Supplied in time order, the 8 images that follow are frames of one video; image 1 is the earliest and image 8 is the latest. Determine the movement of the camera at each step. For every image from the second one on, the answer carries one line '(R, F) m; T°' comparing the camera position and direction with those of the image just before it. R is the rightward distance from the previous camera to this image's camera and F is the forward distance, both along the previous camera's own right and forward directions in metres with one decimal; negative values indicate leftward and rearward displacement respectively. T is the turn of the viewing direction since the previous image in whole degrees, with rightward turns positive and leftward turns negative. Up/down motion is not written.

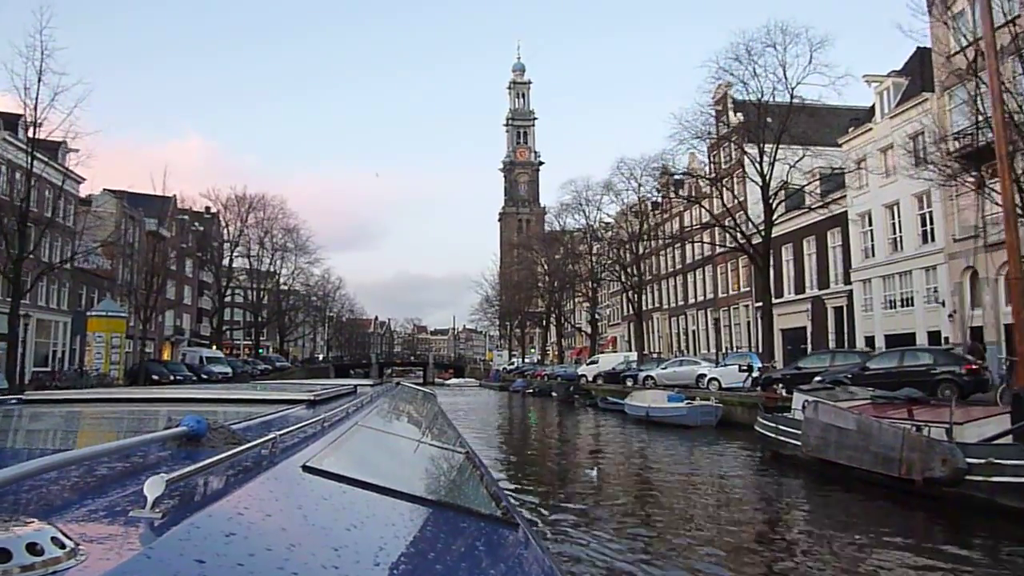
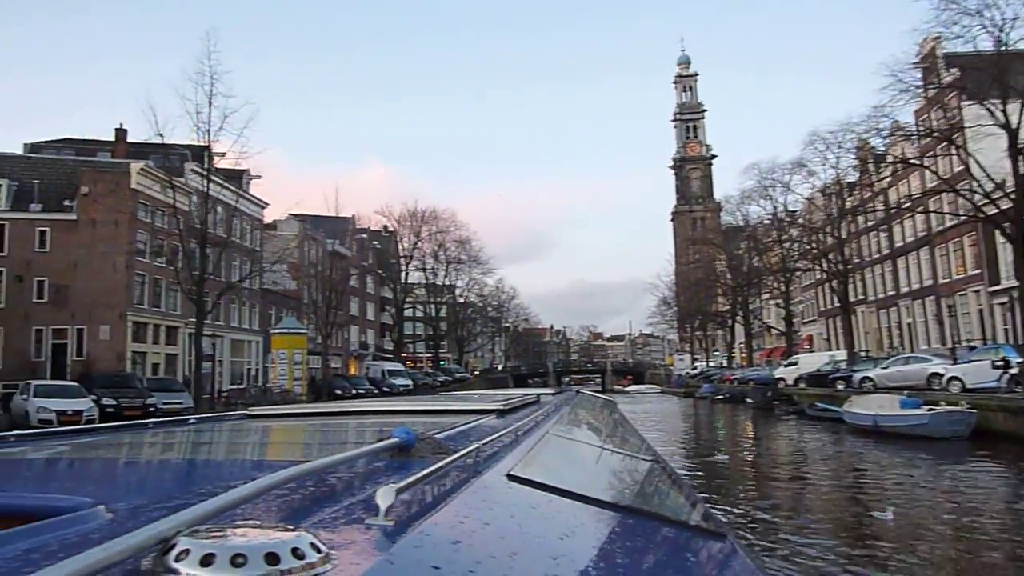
(-0.1, +1.2) m; -12°
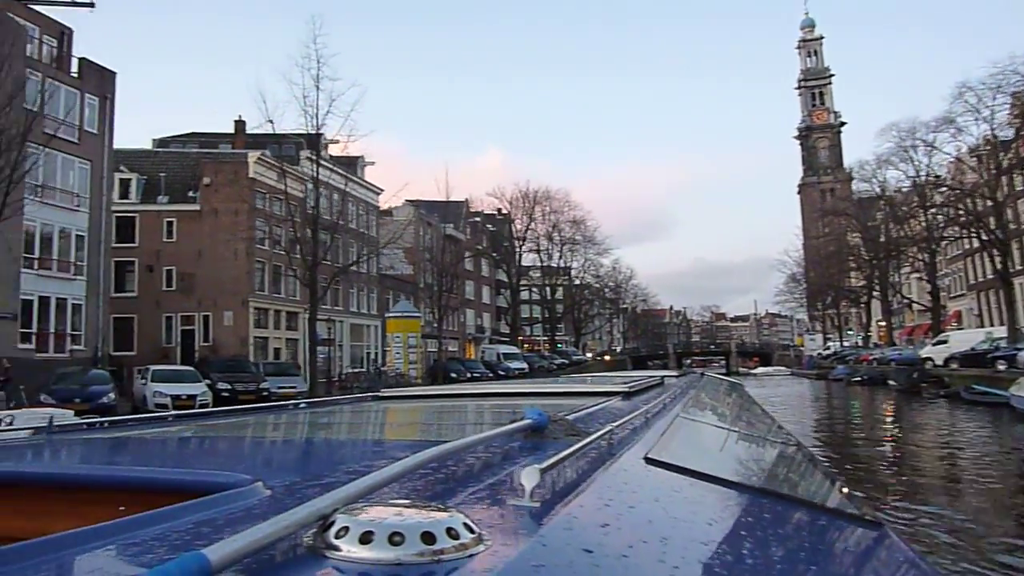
(+0.1, +0.6) m; -9°
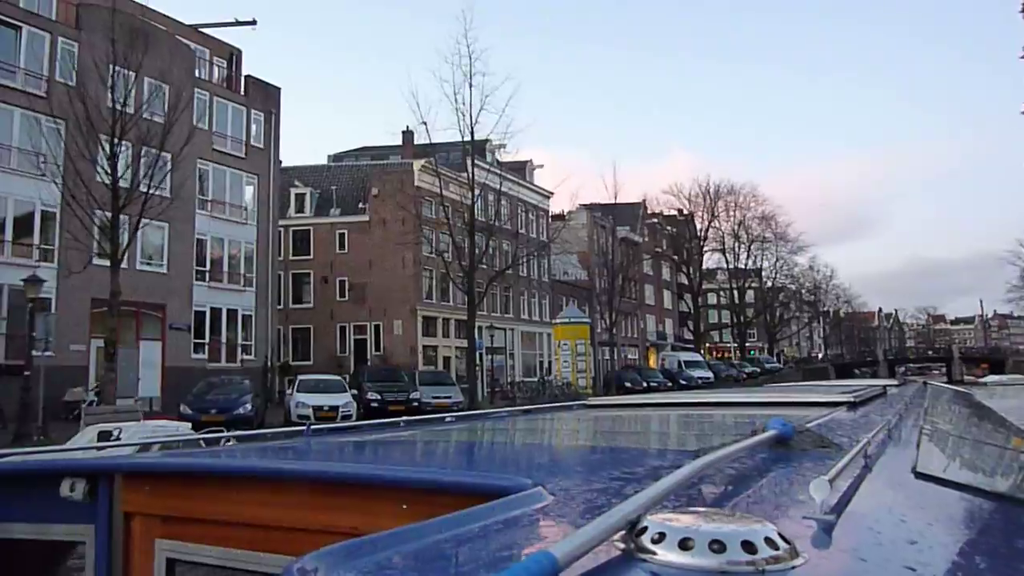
(+0.3, +1.1) m; -14°
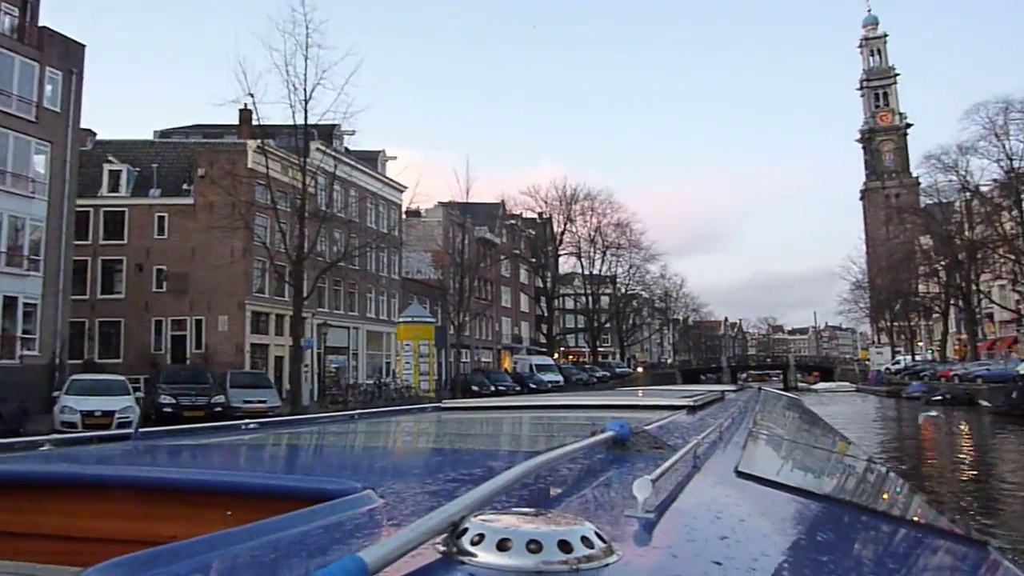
(+0.4, +0.8) m; +10°
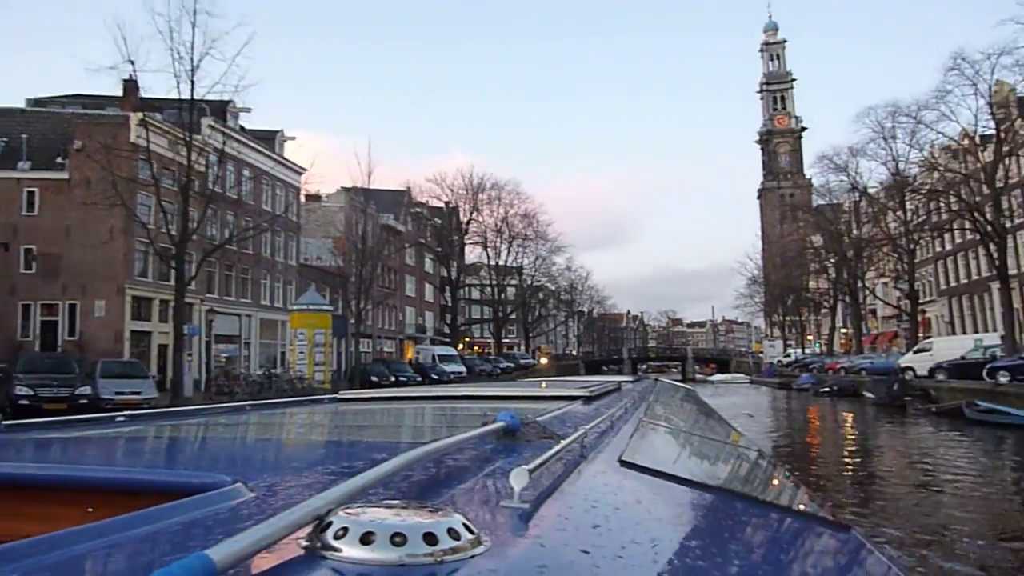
(+0.1, +0.3) m; +7°
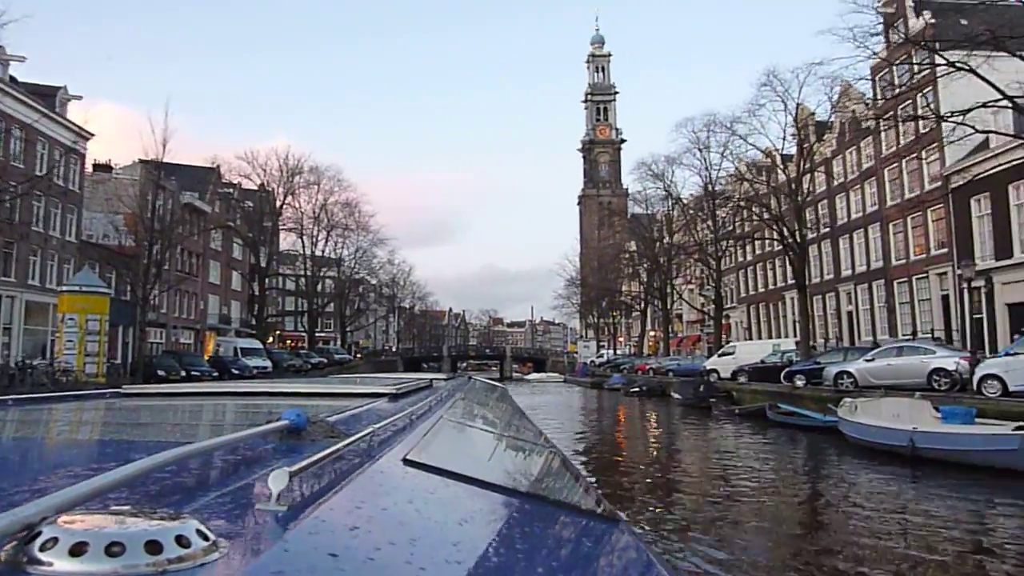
(+0.2, +0.7) m; +13°
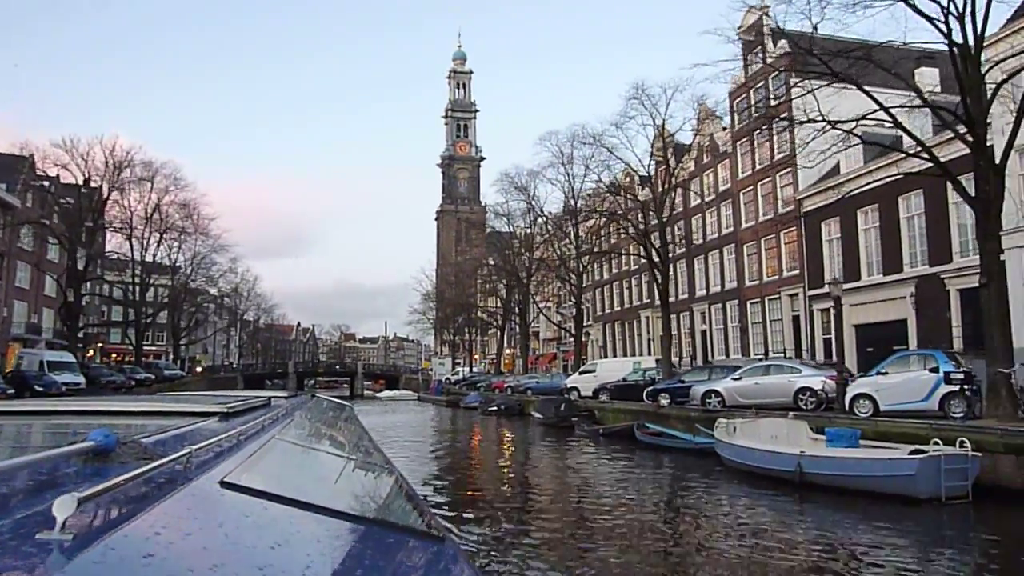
(0.0, +0.9) m; +10°
